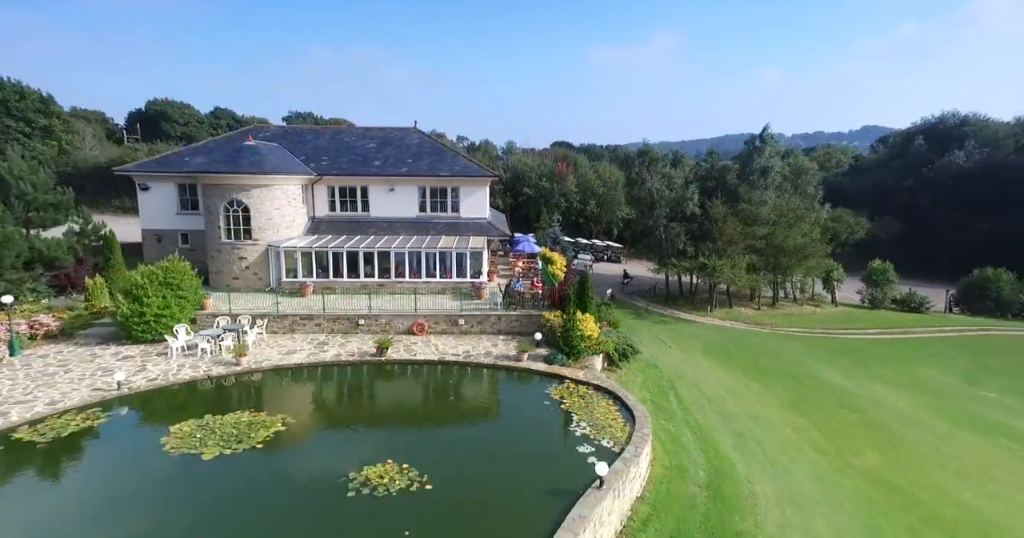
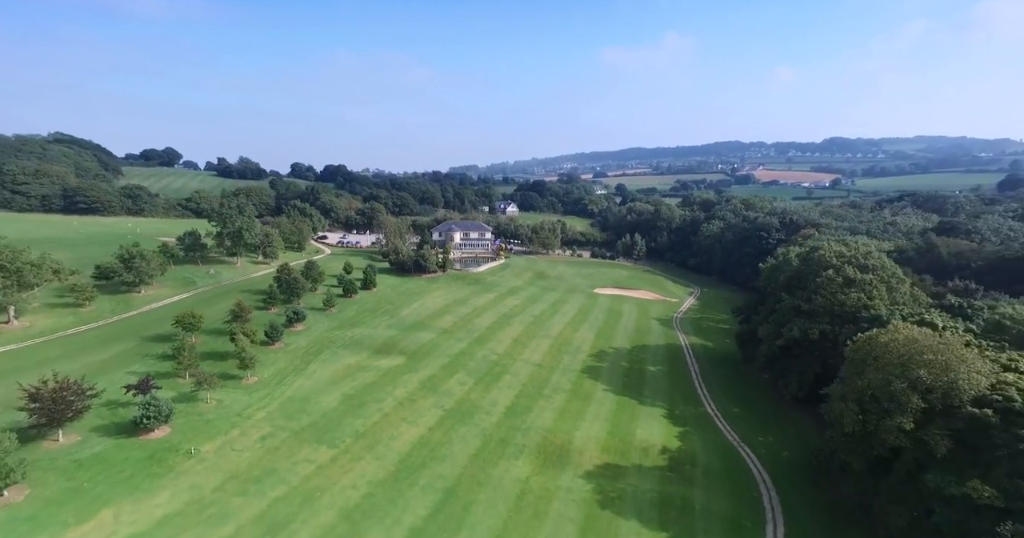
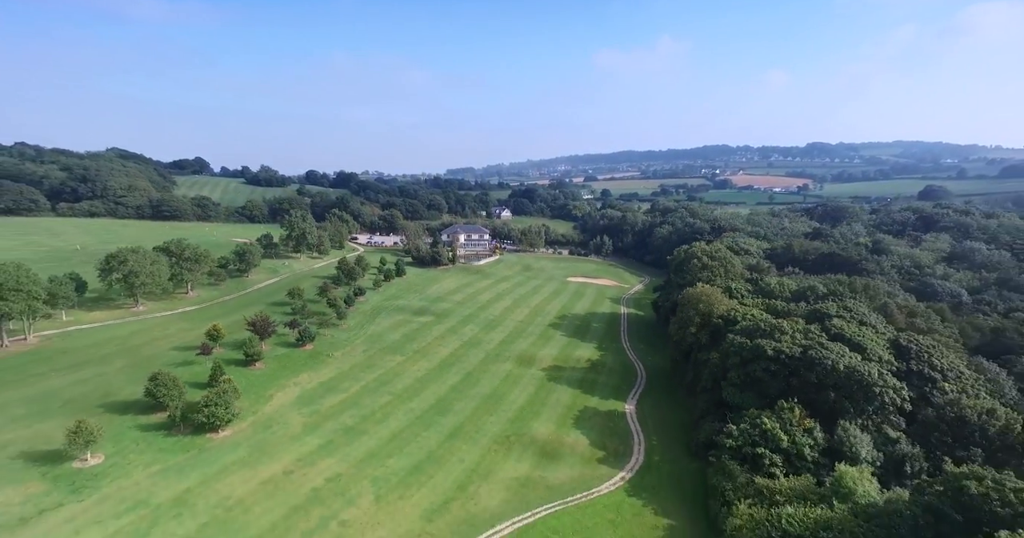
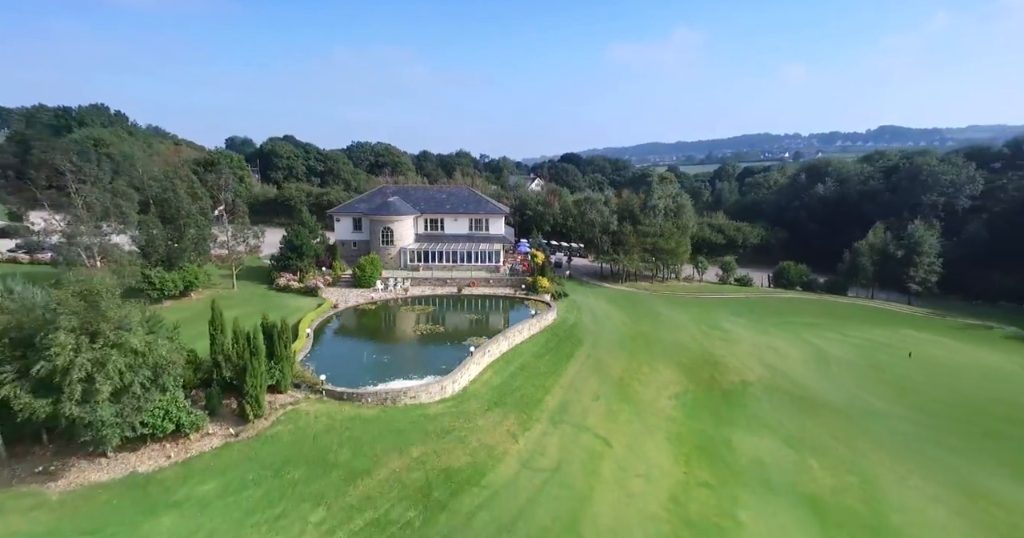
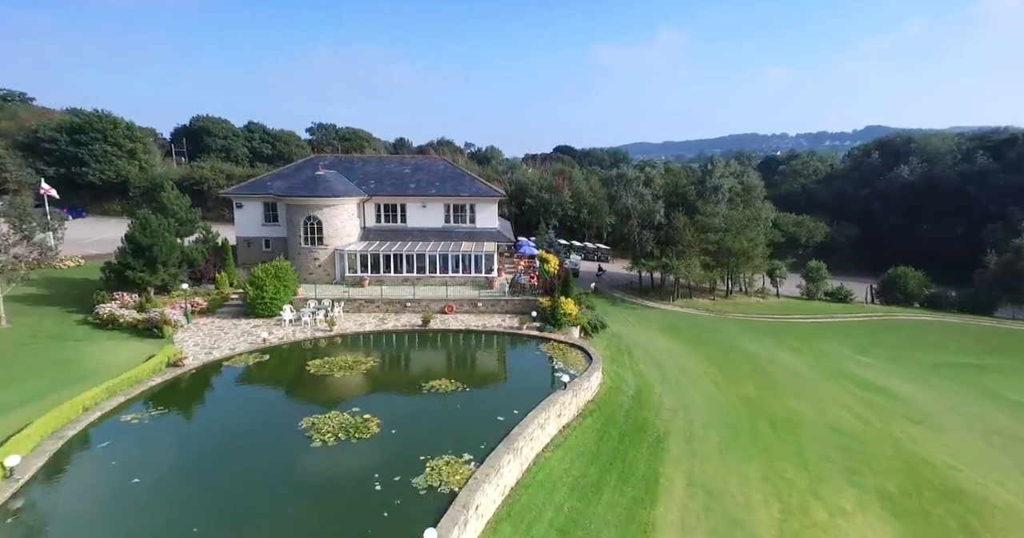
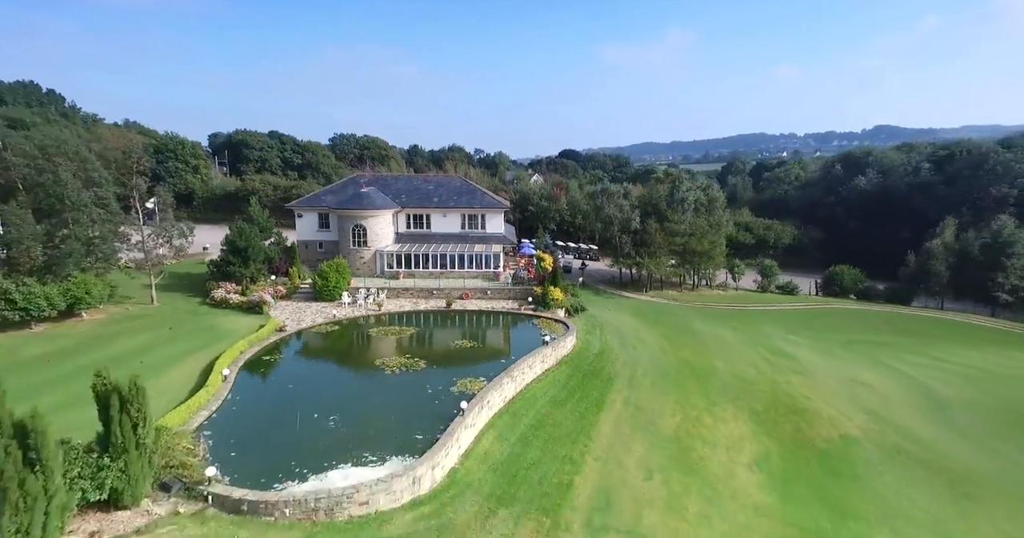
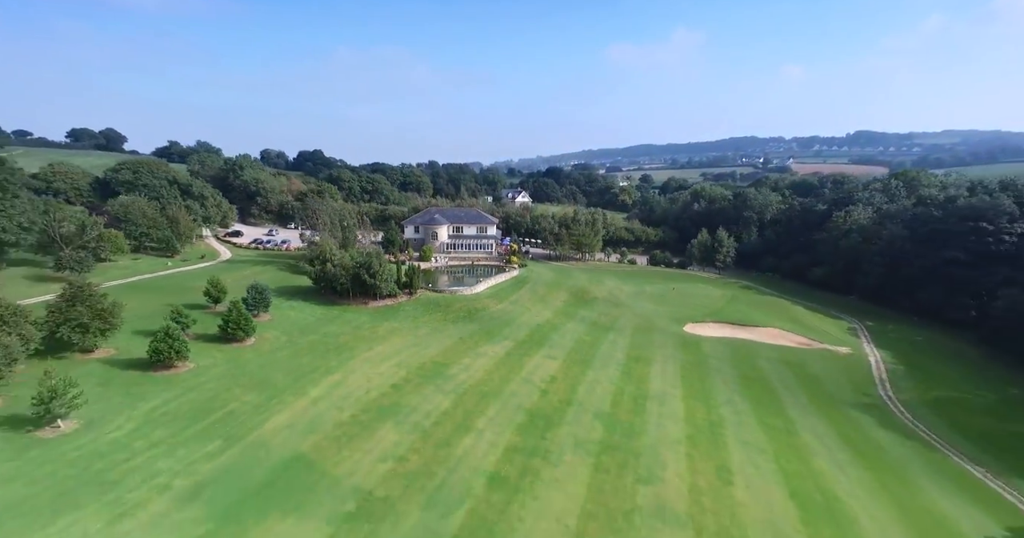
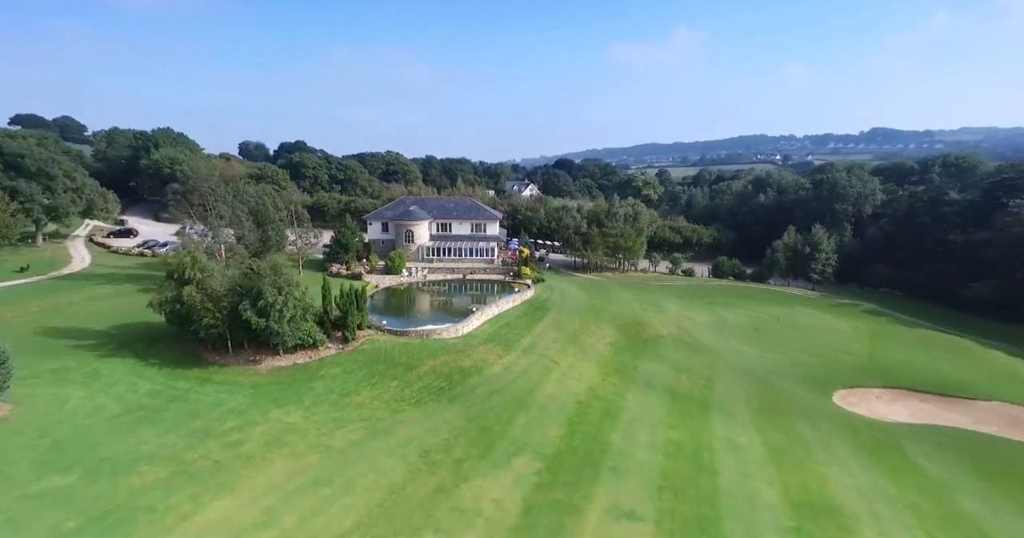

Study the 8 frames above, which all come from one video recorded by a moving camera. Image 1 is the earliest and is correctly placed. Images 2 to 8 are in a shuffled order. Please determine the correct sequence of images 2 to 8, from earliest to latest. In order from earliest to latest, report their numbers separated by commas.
5, 6, 4, 8, 7, 2, 3
